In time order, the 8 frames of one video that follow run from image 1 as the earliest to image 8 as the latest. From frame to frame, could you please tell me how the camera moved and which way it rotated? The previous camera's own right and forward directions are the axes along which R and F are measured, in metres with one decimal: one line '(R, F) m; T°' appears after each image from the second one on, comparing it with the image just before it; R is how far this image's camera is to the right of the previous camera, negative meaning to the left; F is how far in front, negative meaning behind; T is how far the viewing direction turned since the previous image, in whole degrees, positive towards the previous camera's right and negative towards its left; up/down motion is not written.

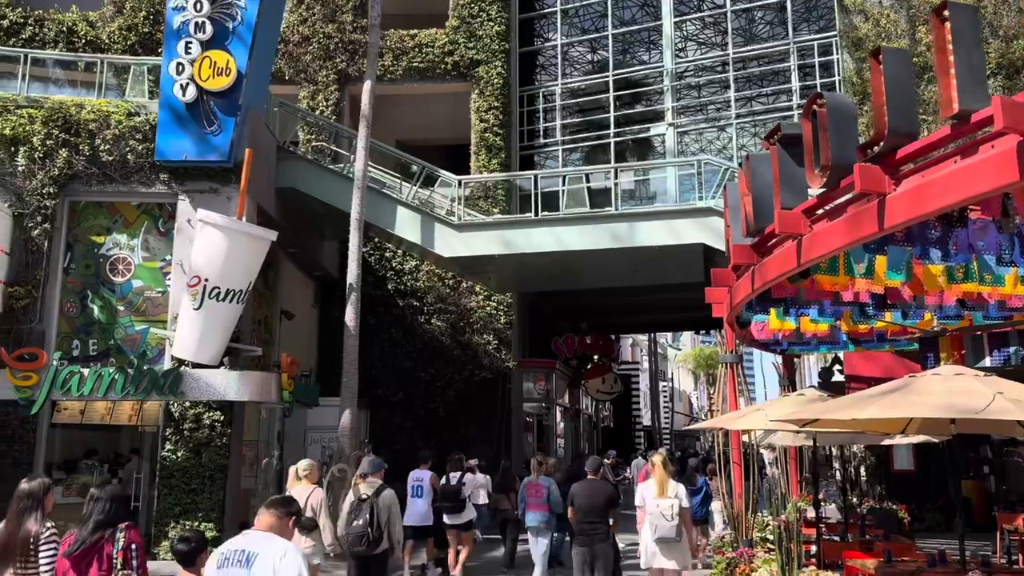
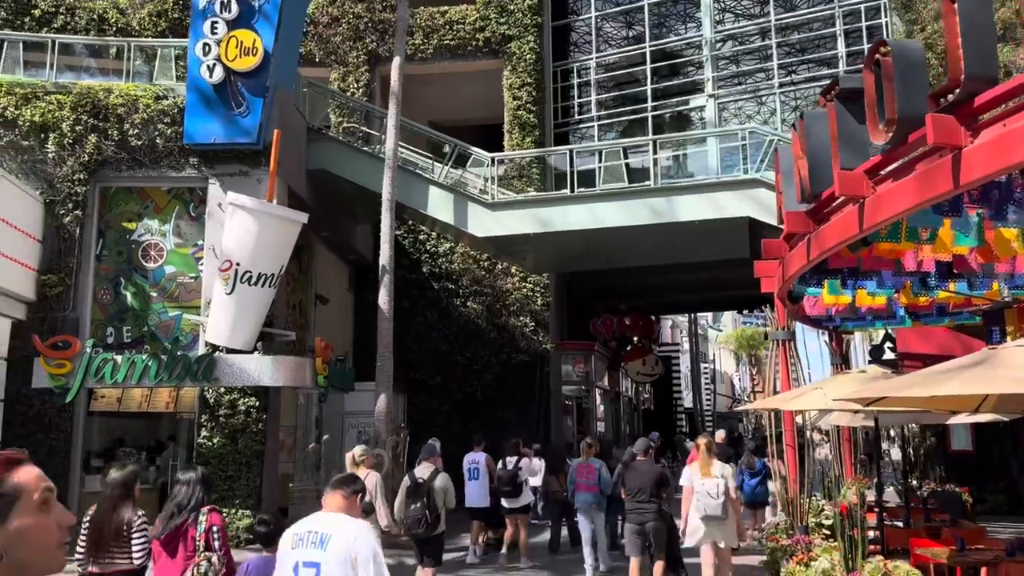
(0.0, +0.4) m; -3°
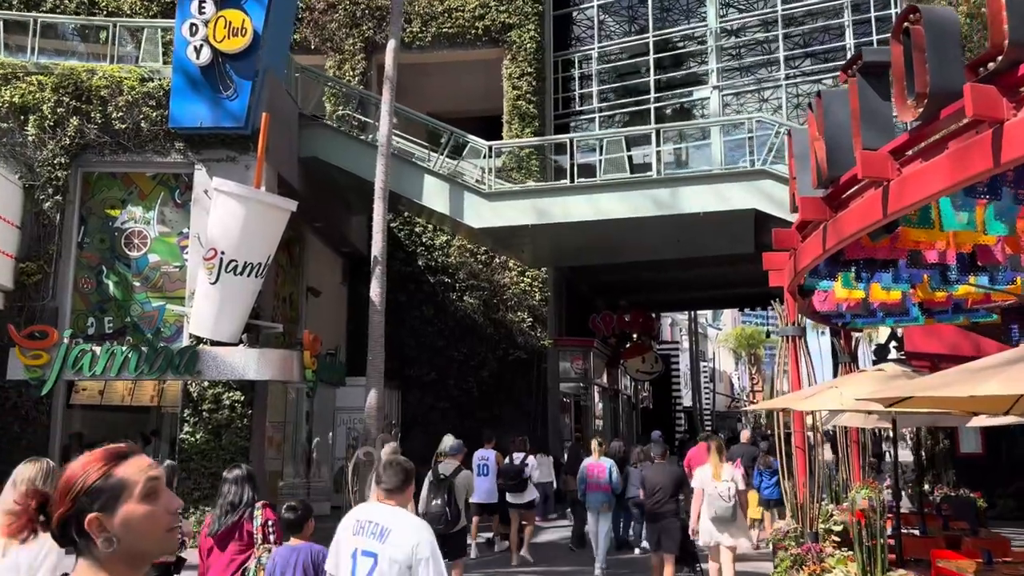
(0.0, +0.5) m; 0°
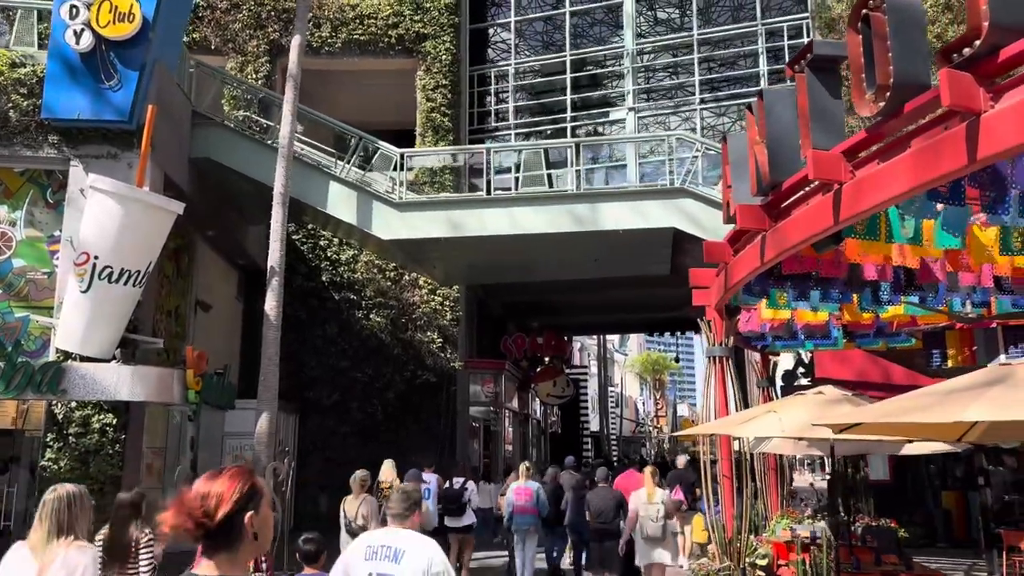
(0.0, +0.7) m; +6°
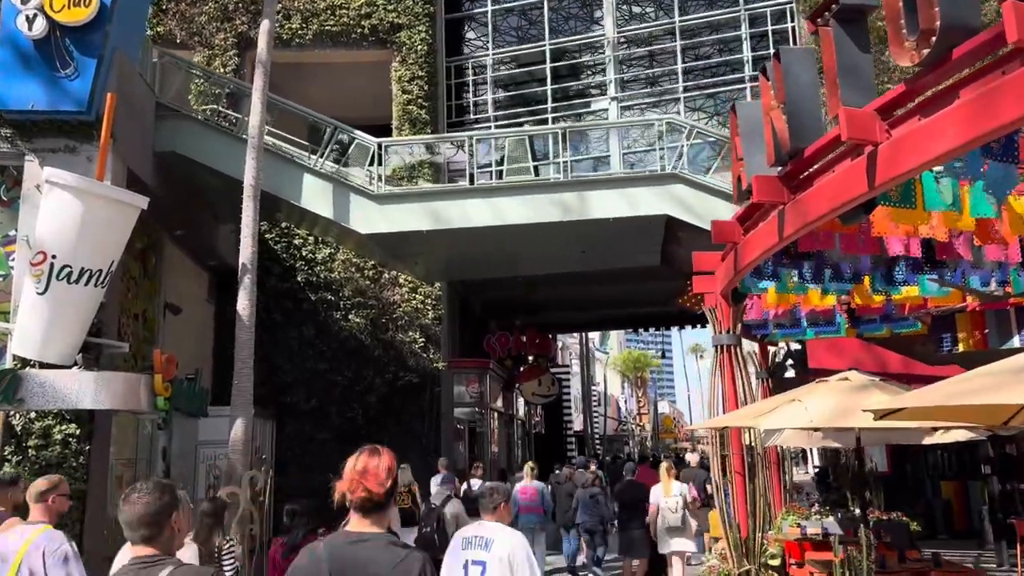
(-0.1, +0.6) m; +2°
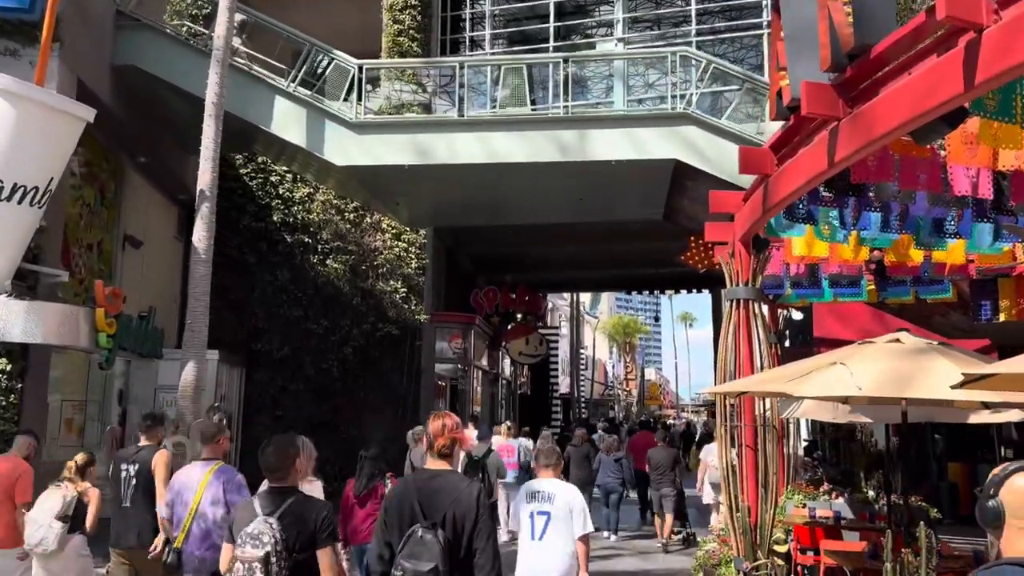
(+0.1, +1.1) m; +1°
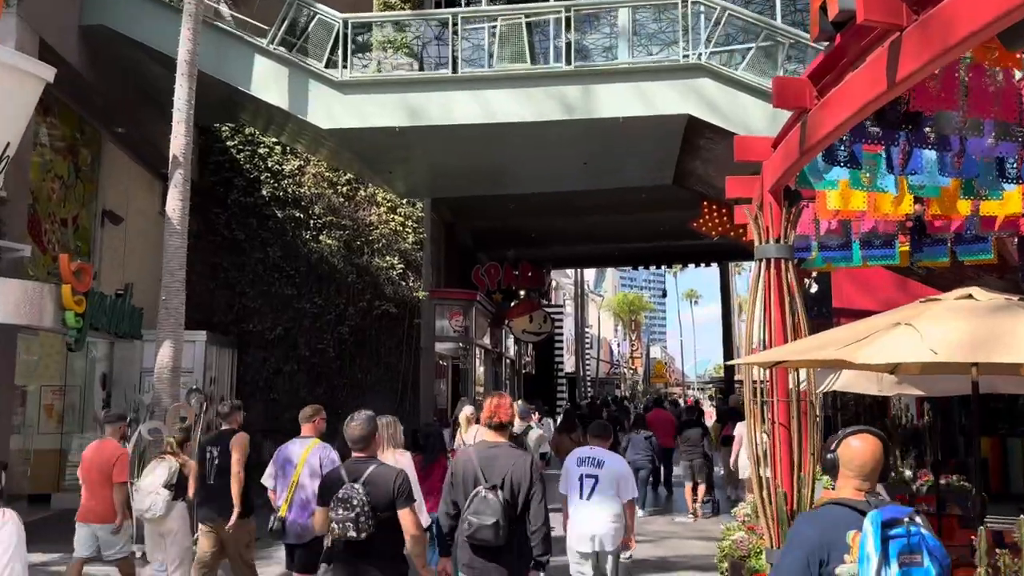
(0.0, +0.7) m; 0°
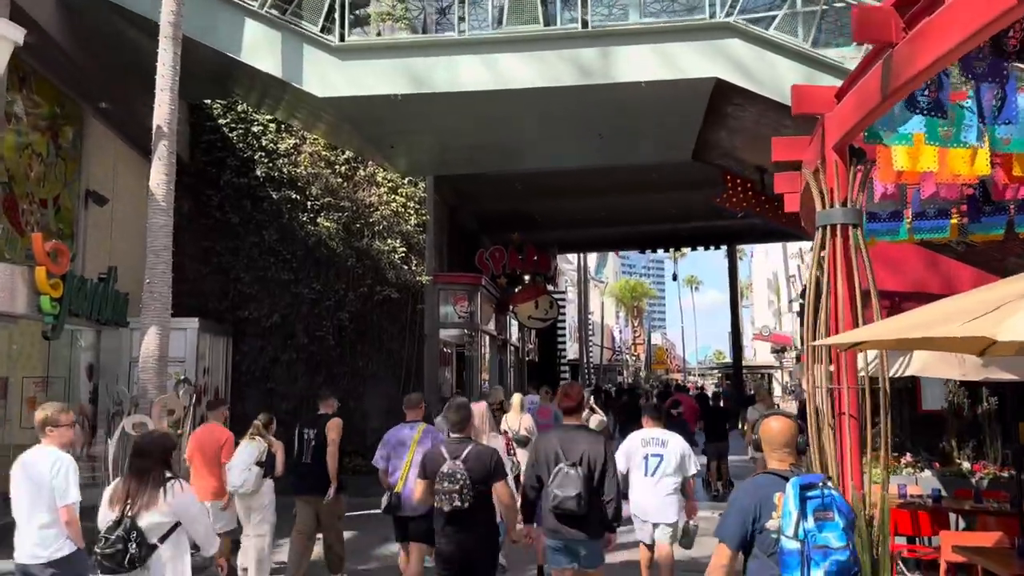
(-0.2, +0.7) m; 0°
